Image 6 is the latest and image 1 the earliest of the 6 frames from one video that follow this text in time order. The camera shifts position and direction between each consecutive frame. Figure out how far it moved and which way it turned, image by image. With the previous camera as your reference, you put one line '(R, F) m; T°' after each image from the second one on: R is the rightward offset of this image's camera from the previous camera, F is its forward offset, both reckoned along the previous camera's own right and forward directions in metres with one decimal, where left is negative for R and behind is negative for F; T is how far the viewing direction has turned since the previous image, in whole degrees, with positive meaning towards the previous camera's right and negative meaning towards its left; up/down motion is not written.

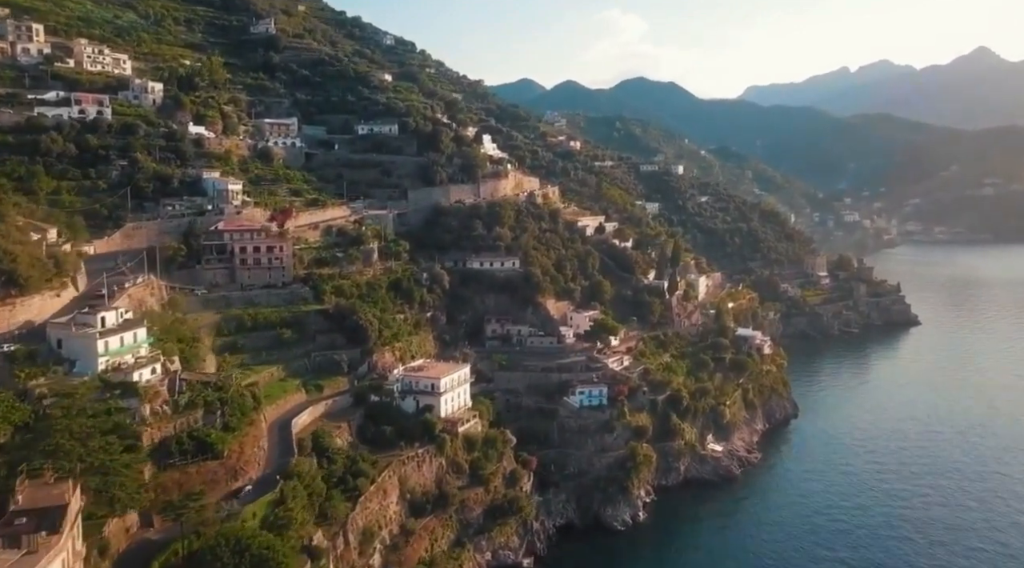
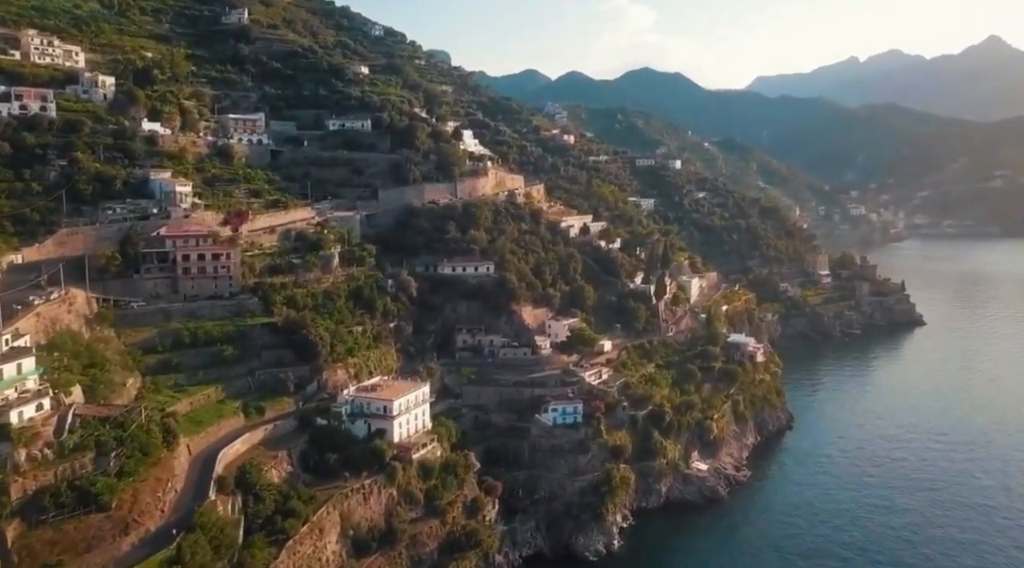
(+1.4, +2.4) m; 0°
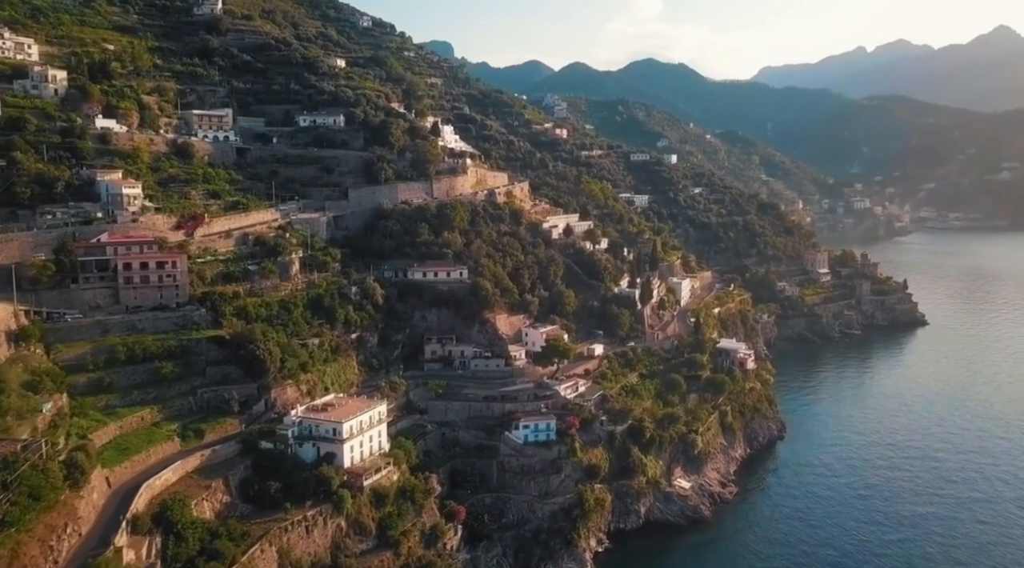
(+1.3, +2.0) m; 0°
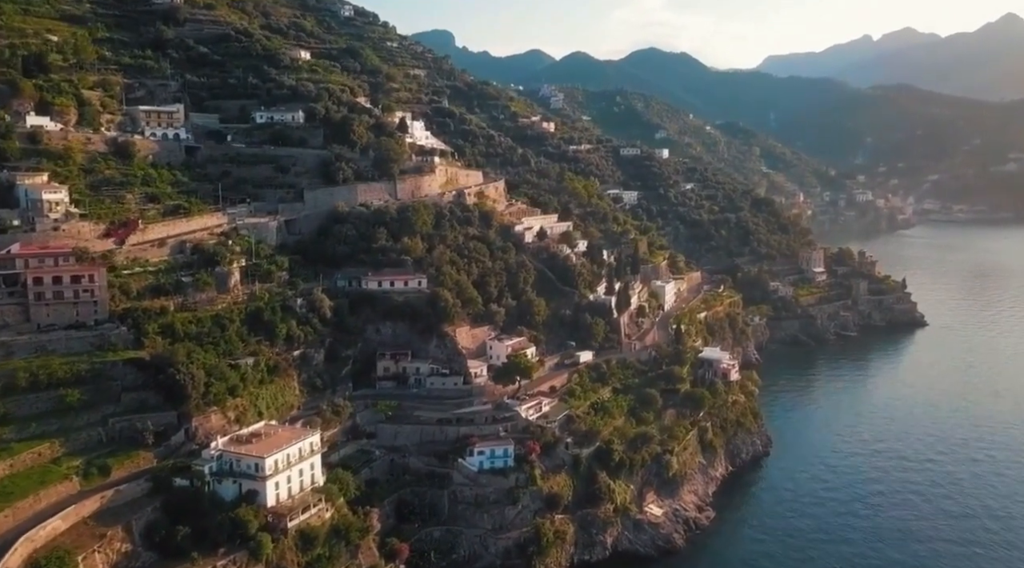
(+1.6, +2.5) m; 0°
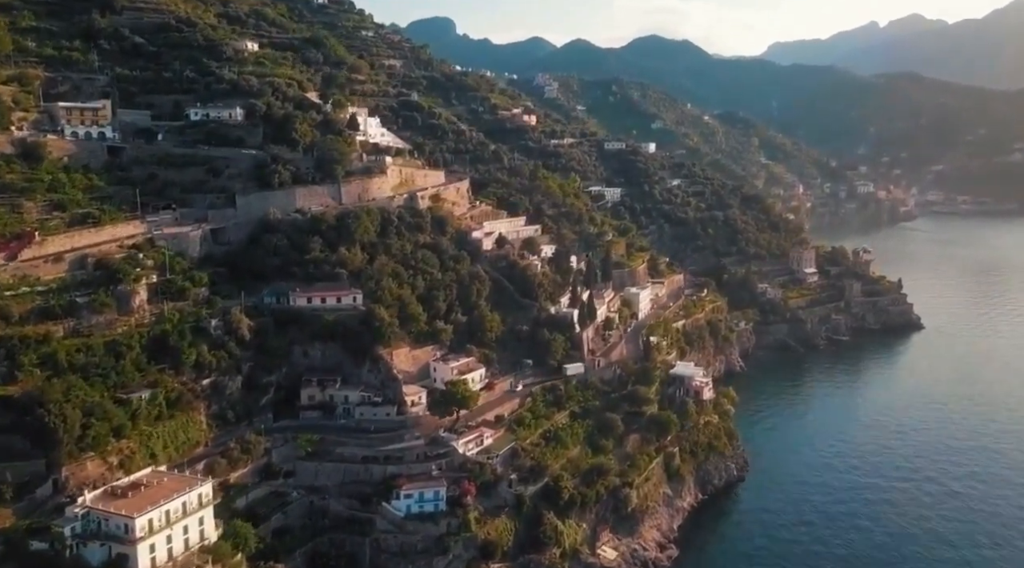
(+2.1, +3.1) m; 0°
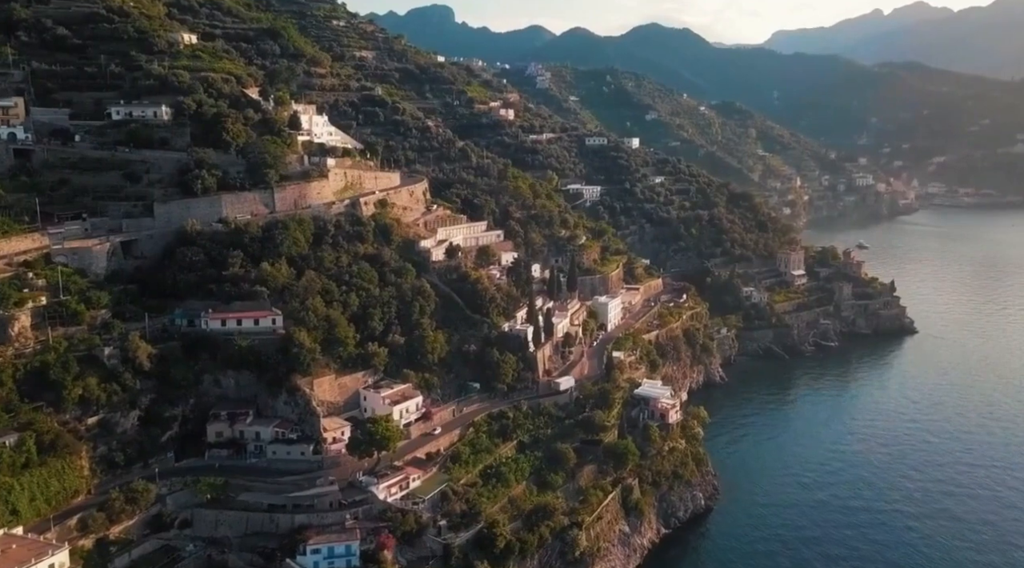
(+2.0, +3.0) m; 0°
